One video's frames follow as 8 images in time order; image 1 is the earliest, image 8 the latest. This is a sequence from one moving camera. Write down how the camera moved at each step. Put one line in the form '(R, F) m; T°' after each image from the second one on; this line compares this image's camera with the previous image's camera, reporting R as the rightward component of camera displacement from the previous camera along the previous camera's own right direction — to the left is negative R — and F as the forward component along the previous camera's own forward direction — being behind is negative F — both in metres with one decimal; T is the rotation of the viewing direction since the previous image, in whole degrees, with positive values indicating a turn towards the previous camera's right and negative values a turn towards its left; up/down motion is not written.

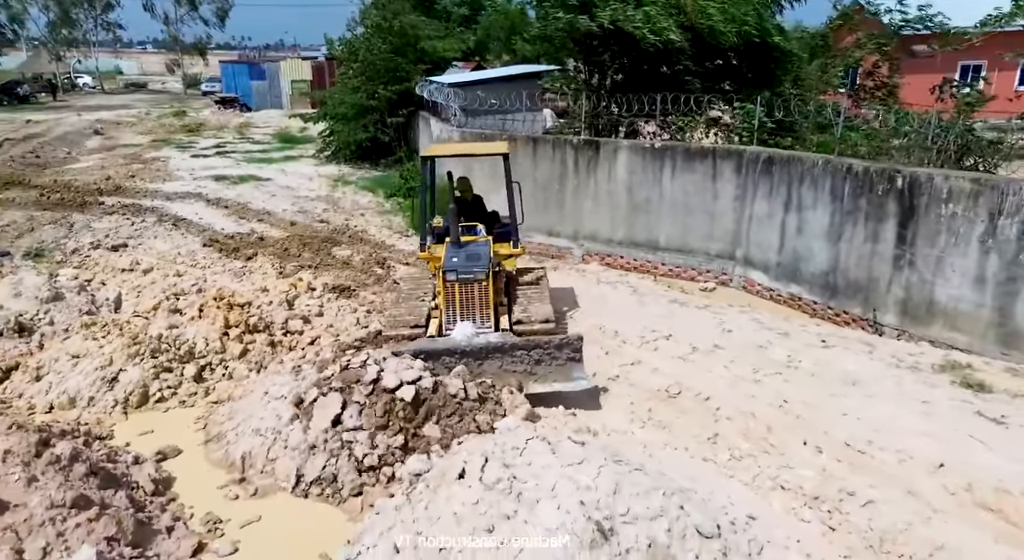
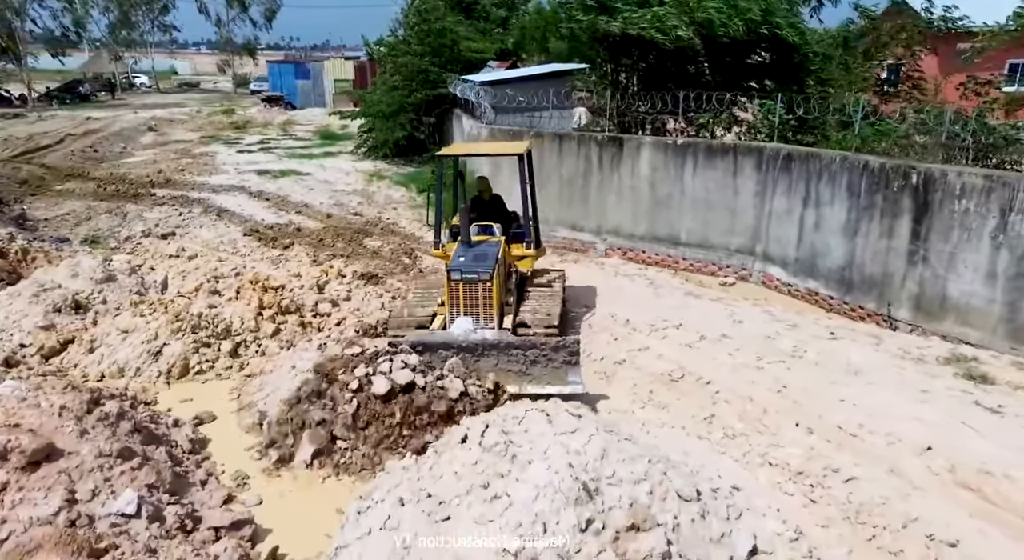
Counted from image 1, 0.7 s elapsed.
(+0.3, -0.3) m; -3°
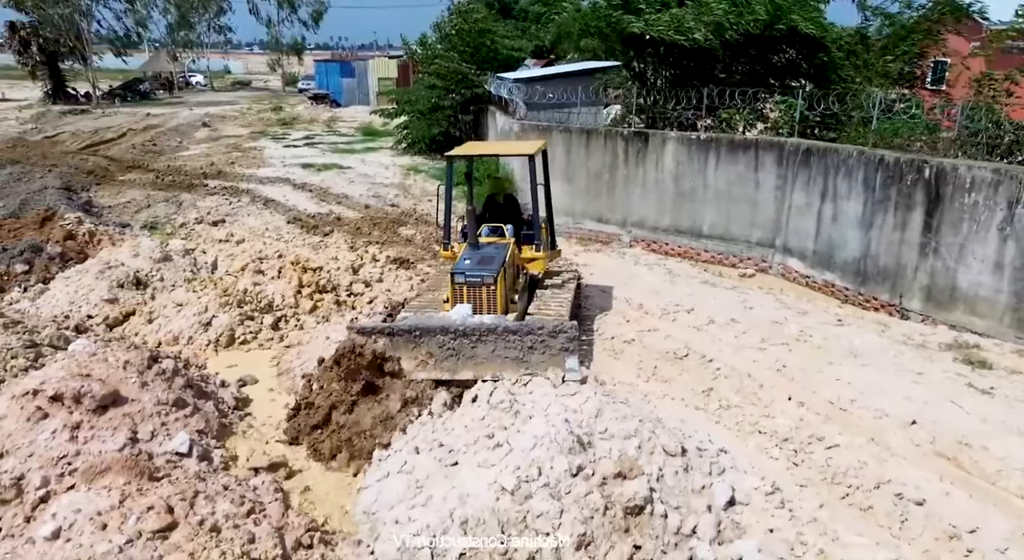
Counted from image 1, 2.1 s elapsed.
(+0.2, -0.5) m; -3°
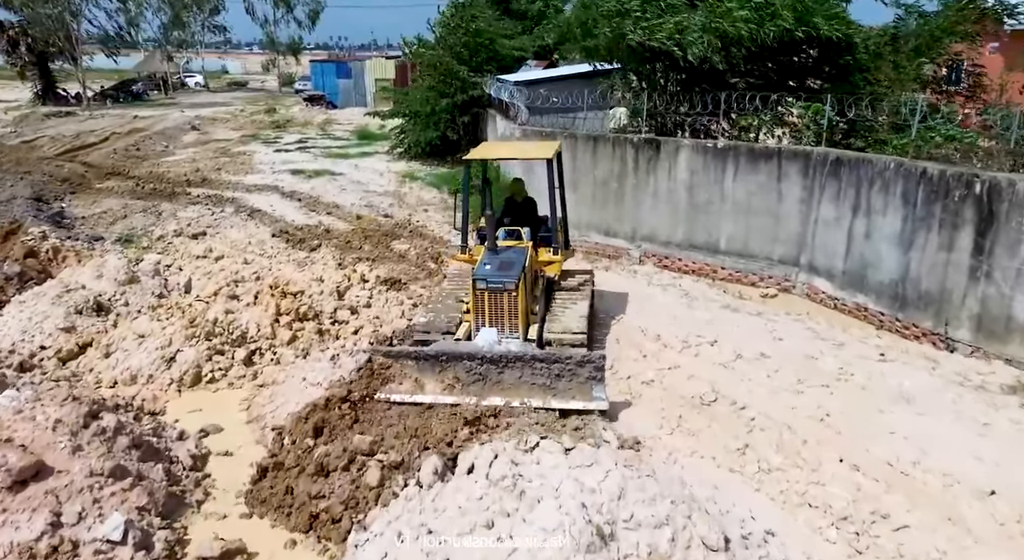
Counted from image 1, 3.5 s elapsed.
(0.0, +0.8) m; 0°
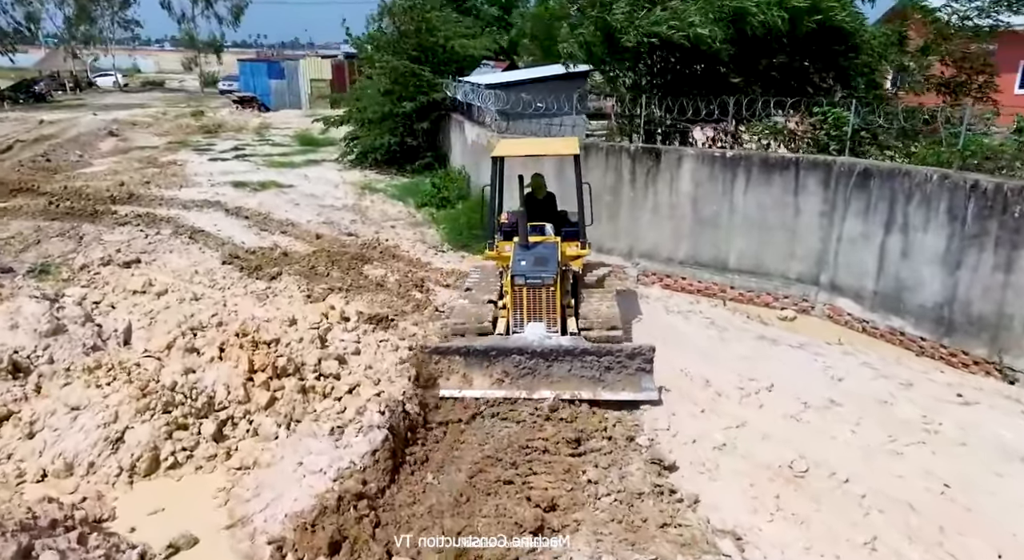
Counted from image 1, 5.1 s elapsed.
(-0.8, +1.2) m; +6°
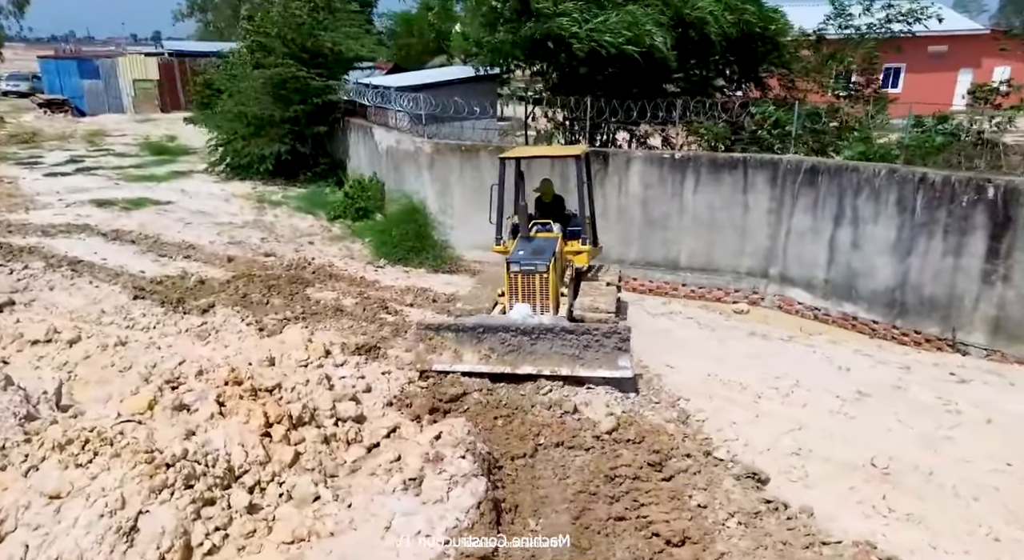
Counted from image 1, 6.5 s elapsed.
(-1.6, +0.6) m; +14°
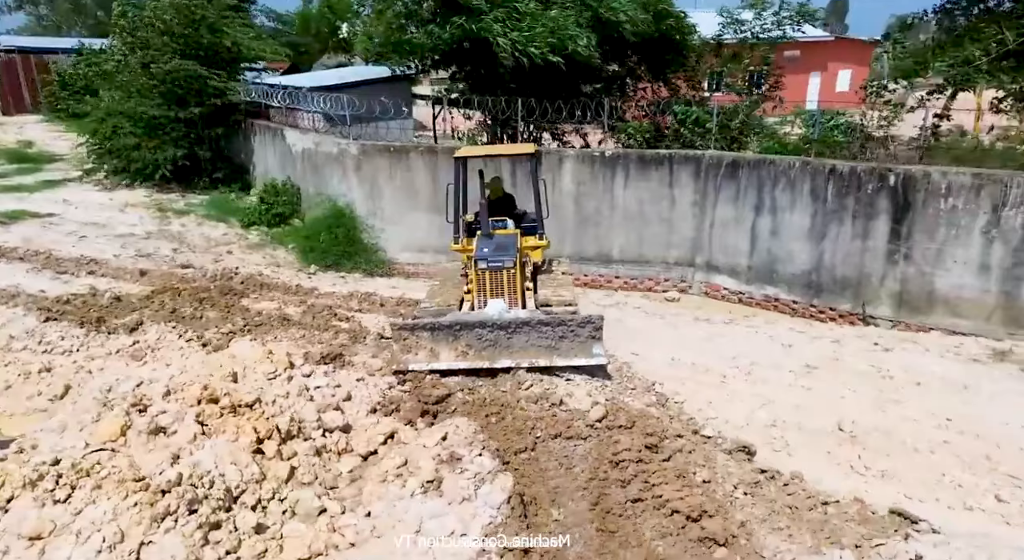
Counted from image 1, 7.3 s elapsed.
(-0.9, 0.0) m; +10°
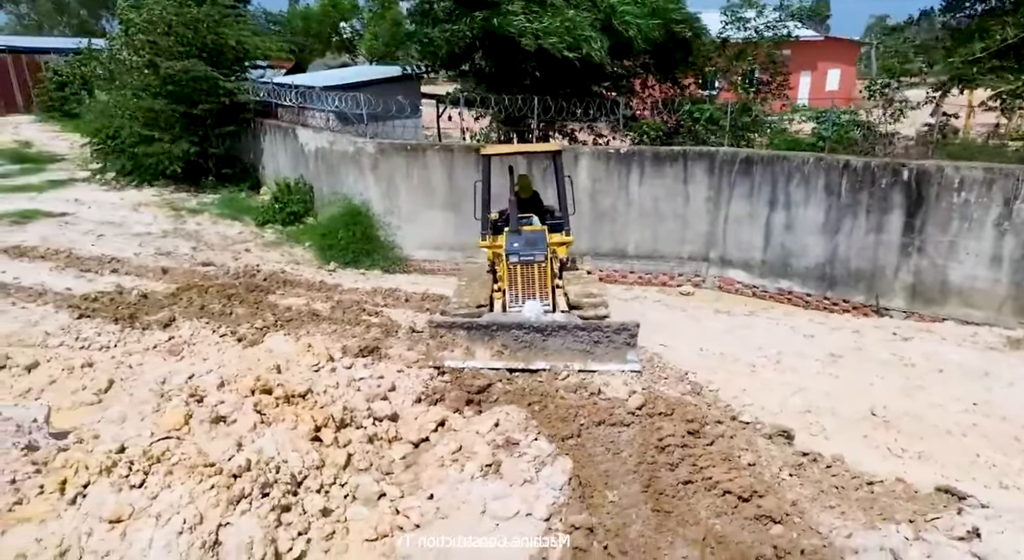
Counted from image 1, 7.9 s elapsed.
(-0.5, -0.1) m; +1°
